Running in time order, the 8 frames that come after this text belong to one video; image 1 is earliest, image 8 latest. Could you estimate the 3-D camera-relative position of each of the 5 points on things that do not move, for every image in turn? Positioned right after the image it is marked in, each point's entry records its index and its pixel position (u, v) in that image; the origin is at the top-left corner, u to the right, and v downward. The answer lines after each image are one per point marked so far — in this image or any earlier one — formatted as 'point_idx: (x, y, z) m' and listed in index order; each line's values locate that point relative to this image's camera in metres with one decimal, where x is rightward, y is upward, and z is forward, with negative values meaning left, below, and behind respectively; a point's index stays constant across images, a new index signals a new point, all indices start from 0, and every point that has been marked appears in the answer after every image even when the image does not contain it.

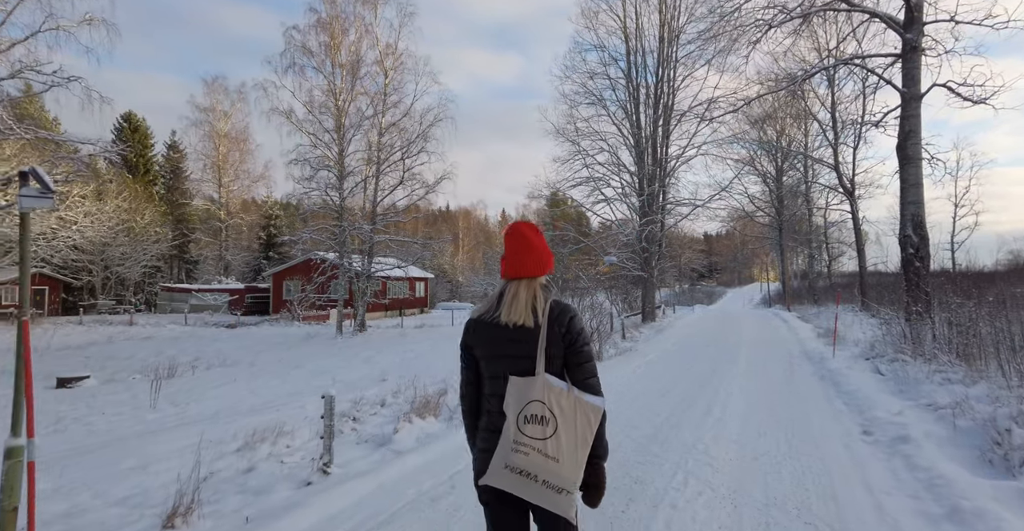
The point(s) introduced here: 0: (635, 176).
0: (+4.3, +3.1, +19.1) m
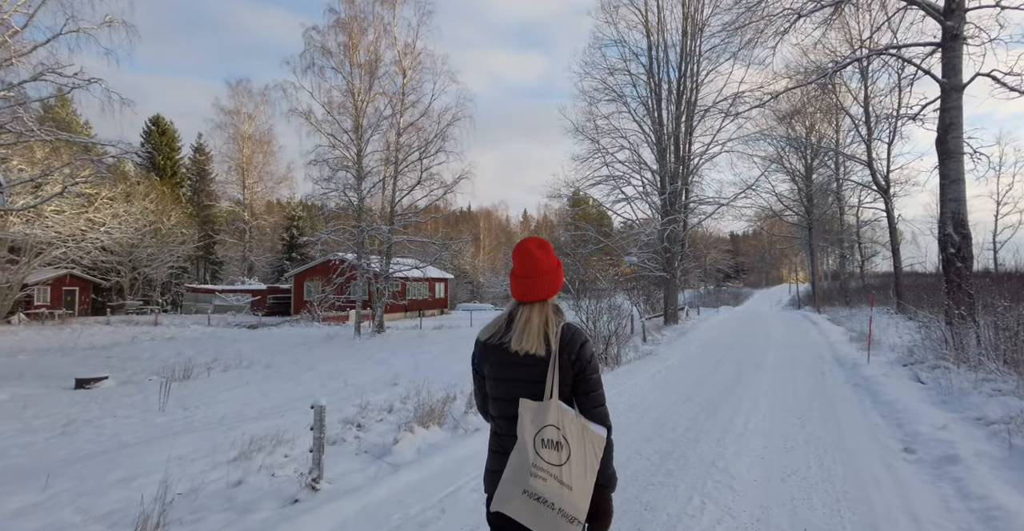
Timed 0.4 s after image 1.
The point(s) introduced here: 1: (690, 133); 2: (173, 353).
0: (+4.9, +3.1, +18.5) m
1: (+5.9, +4.4, +18.2) m
2: (-10.1, -2.7, +16.5) m
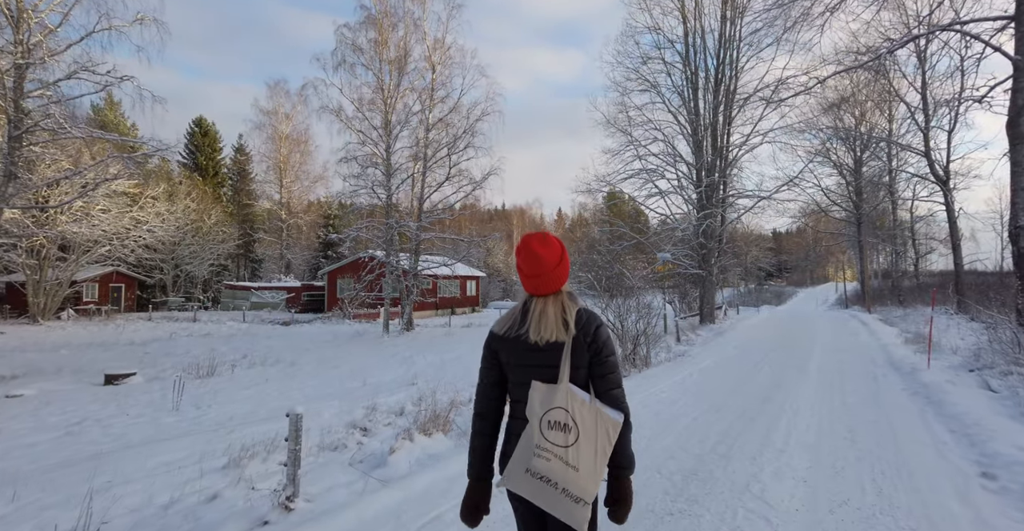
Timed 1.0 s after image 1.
0: (+5.8, +3.2, +17.7) m
1: (+6.8, +4.5, +17.3) m
2: (-9.3, -2.6, +16.7) m
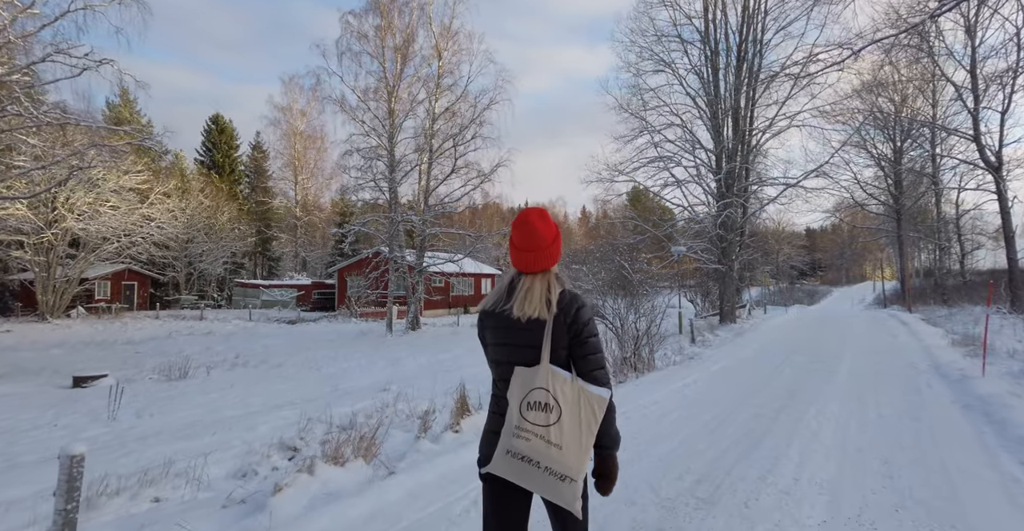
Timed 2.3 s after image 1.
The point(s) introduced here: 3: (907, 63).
0: (+6.0, +3.4, +16.3) m
1: (+6.9, +4.7, +15.9) m
2: (-9.2, -2.4, +16.1) m
3: (+7.8, +3.9, +10.9) m
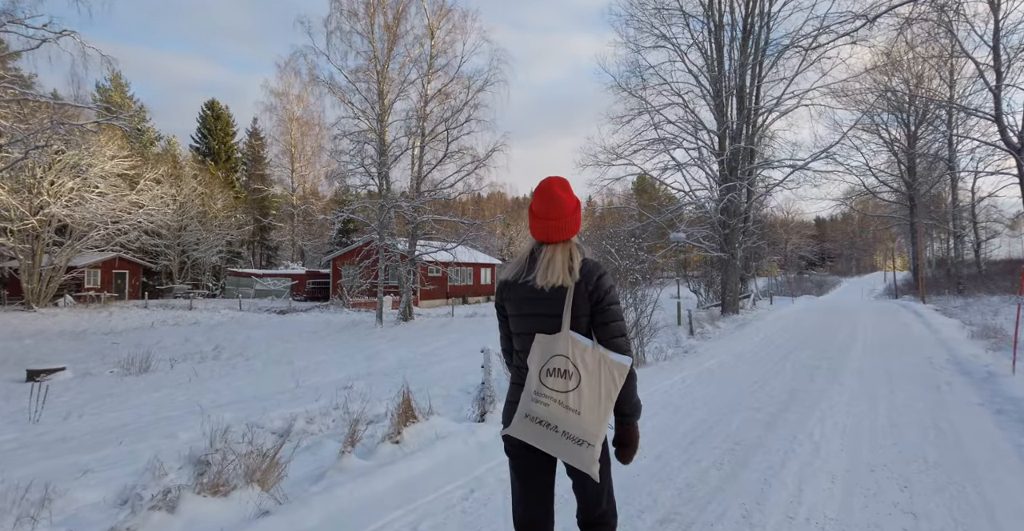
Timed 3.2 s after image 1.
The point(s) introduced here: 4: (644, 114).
0: (+5.7, +3.7, +15.4) m
1: (+6.7, +5.0, +14.9) m
2: (-9.4, -2.1, +15.4) m
3: (+7.5, +4.2, +9.9) m
4: (+3.8, +4.4, +15.7) m
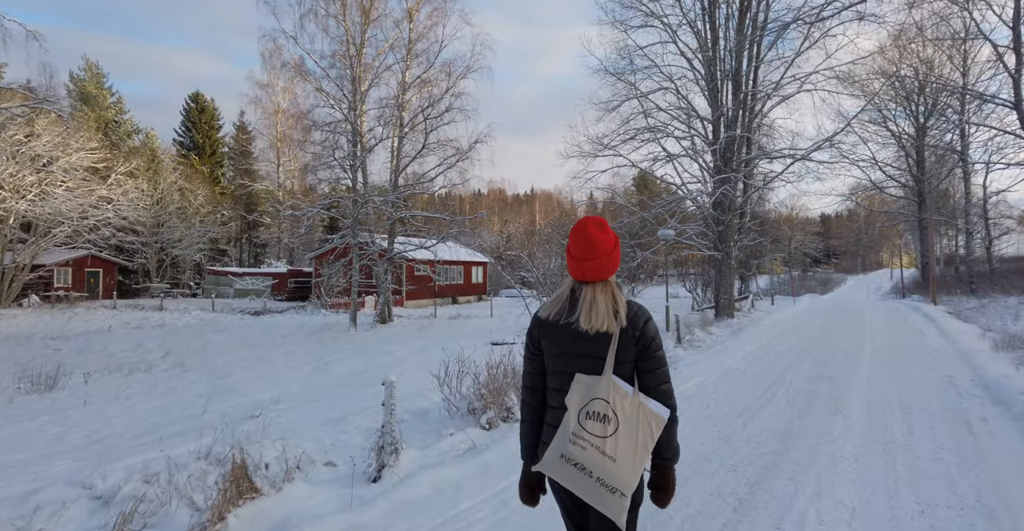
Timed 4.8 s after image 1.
0: (+5.1, +3.7, +14.1) m
1: (+6.0, +5.0, +13.6) m
2: (-10.1, -2.1, +14.3) m
3: (+6.8, +4.1, +8.6) m
4: (+3.2, +4.4, +14.4) m
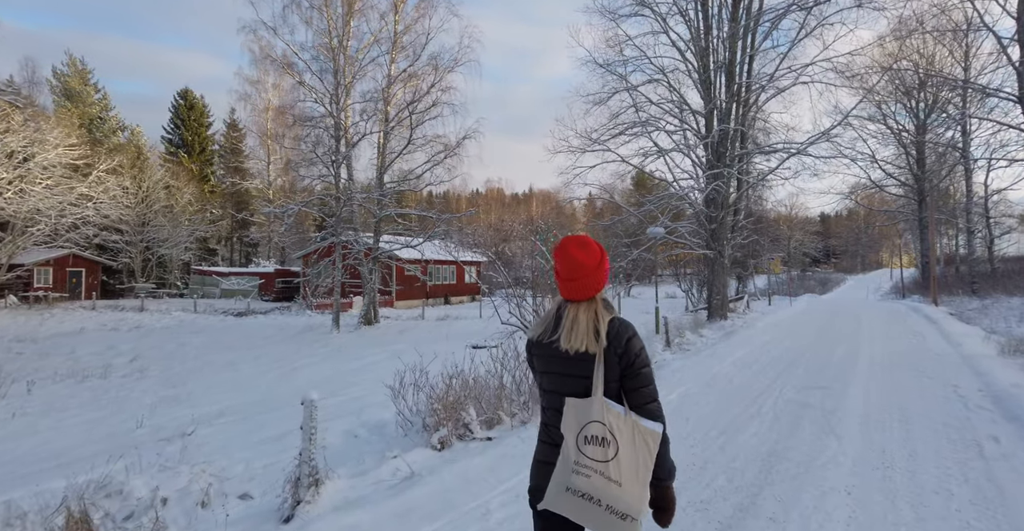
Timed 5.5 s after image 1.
0: (+4.7, +3.7, +13.5) m
1: (+5.7, +5.0, +13.0) m
2: (-10.4, -2.1, +13.7) m
3: (+6.4, +4.1, +8.0) m
4: (+2.8, +4.4, +13.9) m
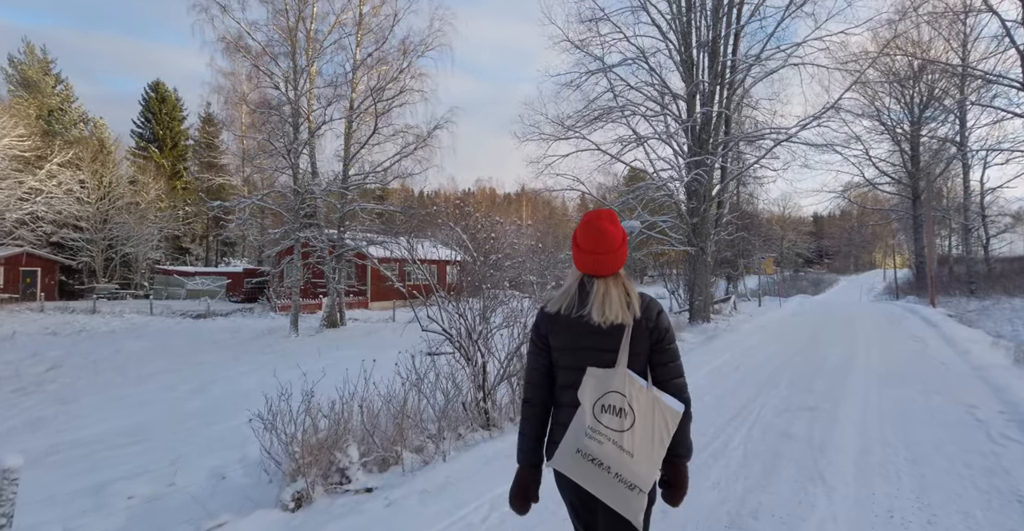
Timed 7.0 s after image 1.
0: (+3.9, +3.7, +12.4) m
1: (+4.9, +5.0, +11.9) m
2: (-11.3, -2.0, +12.4) m
3: (+5.7, +4.2, +6.9) m
4: (+2.0, +4.4, +12.7) m
